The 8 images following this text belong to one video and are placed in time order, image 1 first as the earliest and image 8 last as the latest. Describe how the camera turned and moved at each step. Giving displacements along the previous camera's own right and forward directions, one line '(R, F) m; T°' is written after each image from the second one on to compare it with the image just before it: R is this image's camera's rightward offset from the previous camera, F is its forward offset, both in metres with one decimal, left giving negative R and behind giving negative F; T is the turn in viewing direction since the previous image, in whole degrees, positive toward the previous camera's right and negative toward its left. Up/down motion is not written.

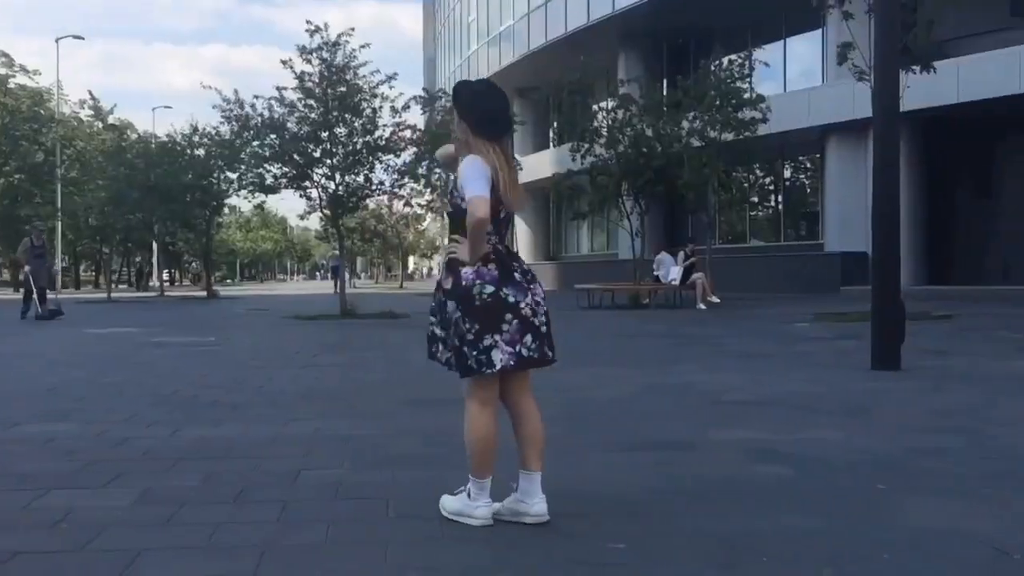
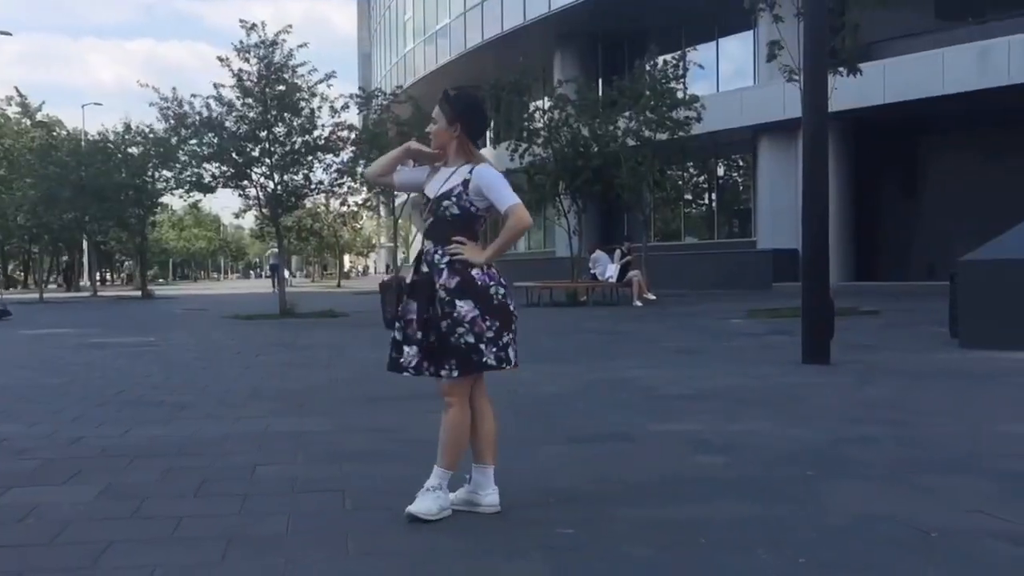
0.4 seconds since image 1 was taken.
(-0.1, -0.2) m; +3°
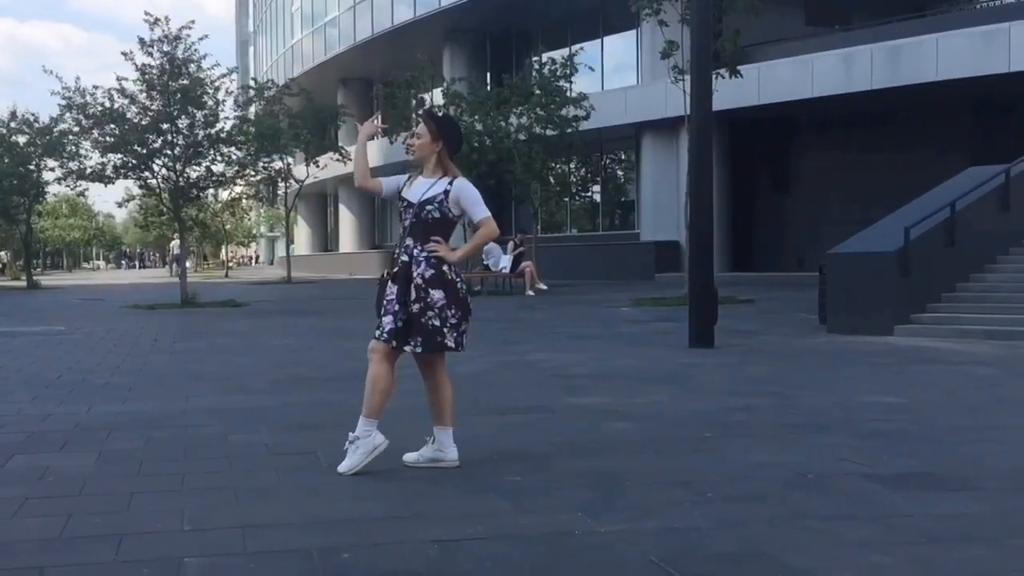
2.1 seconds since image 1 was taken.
(-0.4, -0.9) m; +6°
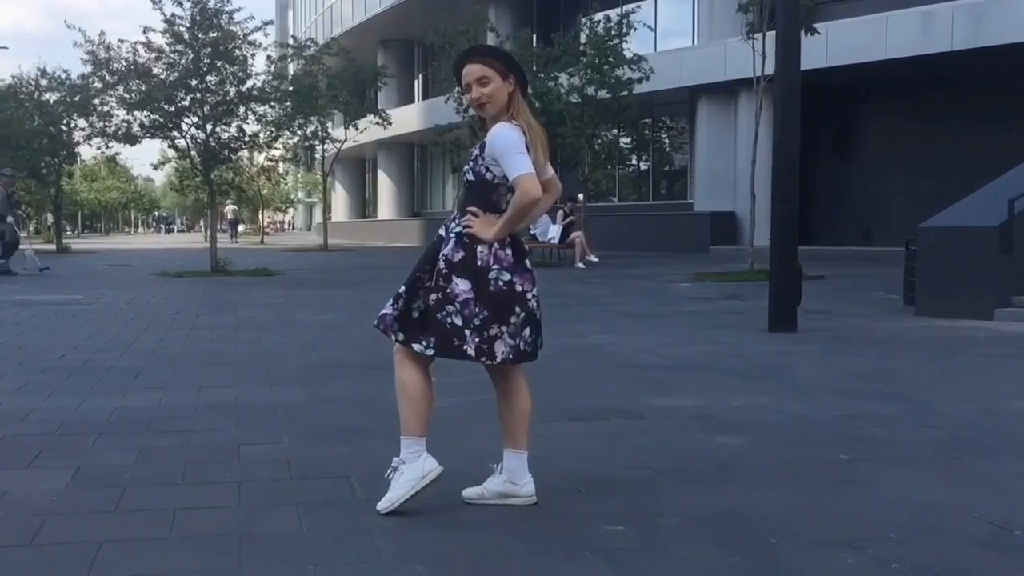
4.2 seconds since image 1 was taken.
(-0.2, +1.4) m; -2°
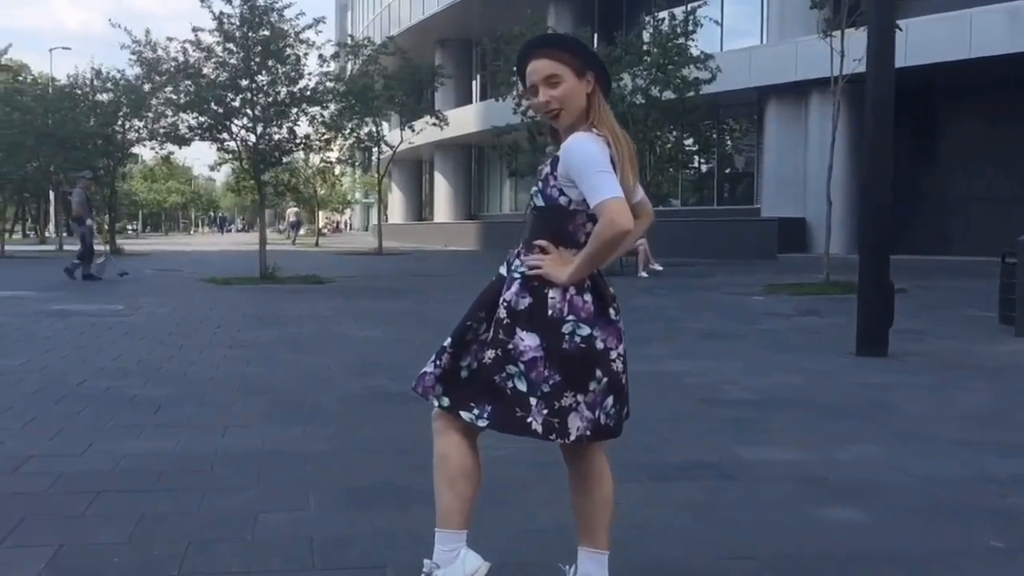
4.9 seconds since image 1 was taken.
(-0.1, +1.0) m; -3°
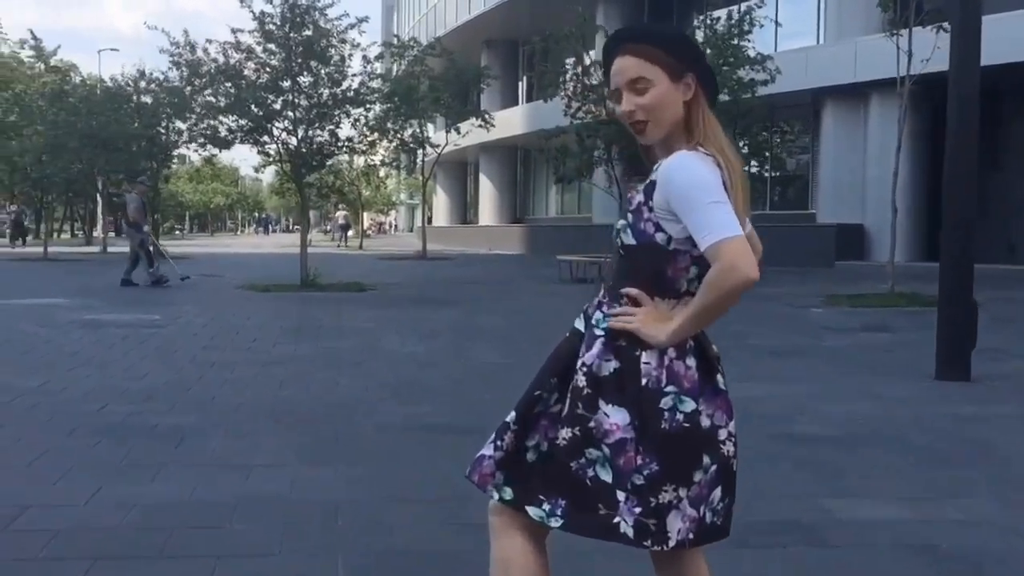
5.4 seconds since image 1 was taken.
(-0.1, +0.7) m; -2°
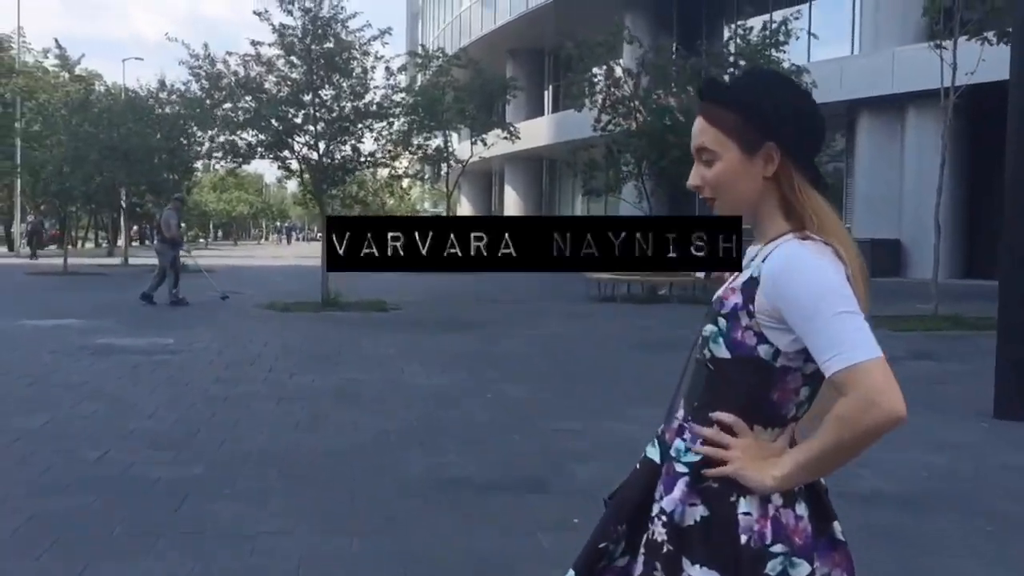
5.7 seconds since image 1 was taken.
(-0.1, +0.6) m; -1°
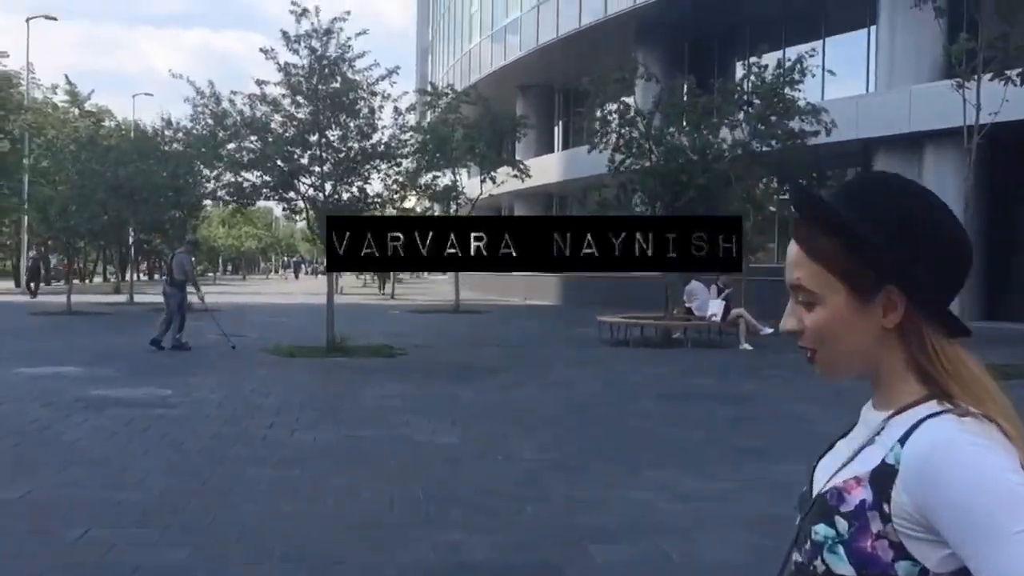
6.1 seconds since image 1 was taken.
(0.0, +0.5) m; 0°
